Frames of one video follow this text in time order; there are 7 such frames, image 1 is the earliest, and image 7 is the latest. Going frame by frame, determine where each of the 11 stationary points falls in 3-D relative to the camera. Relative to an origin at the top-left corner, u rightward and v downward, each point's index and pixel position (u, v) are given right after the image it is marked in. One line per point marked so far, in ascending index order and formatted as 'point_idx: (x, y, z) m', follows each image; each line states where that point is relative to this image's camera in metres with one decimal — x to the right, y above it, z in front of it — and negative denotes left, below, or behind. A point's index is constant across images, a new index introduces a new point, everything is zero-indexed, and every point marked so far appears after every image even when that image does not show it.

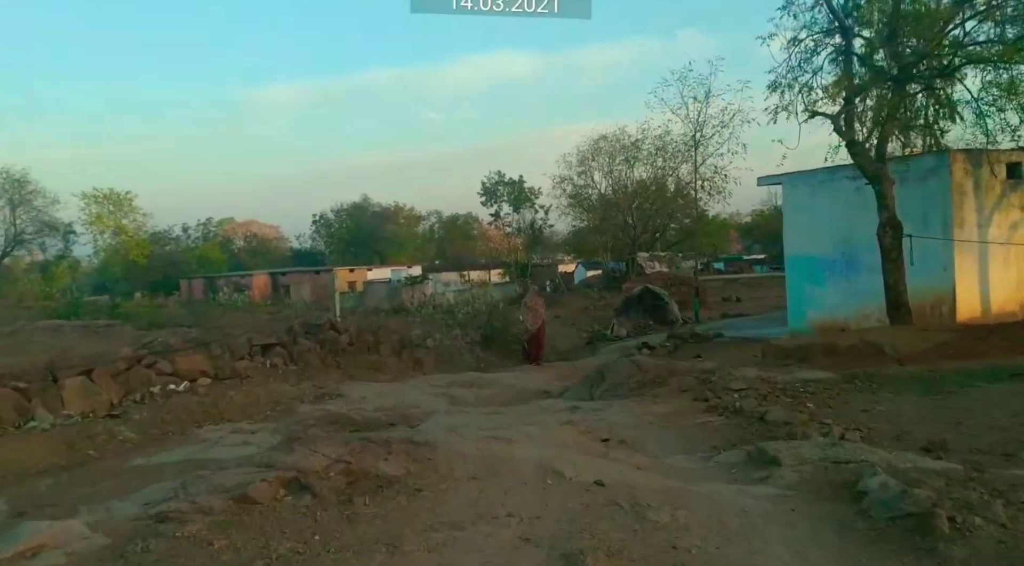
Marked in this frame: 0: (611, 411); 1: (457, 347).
0: (+1.0, -1.3, +9.1) m
1: (-1.2, -1.4, +18.9) m
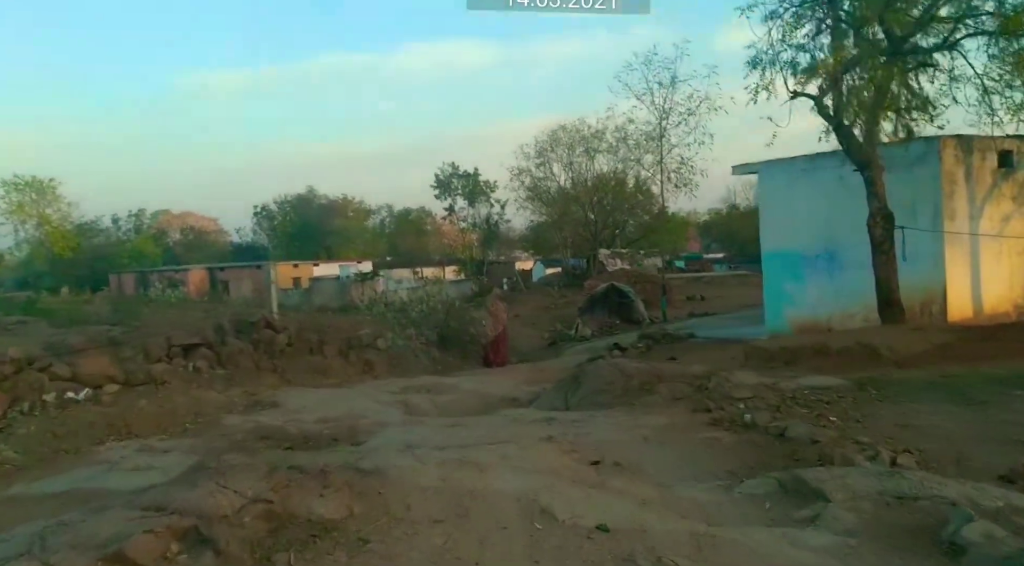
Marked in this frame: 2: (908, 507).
0: (+0.7, -1.2, +7.7) m
1: (-2.0, -1.3, +17.4) m
2: (+2.0, -1.1, +4.5) m
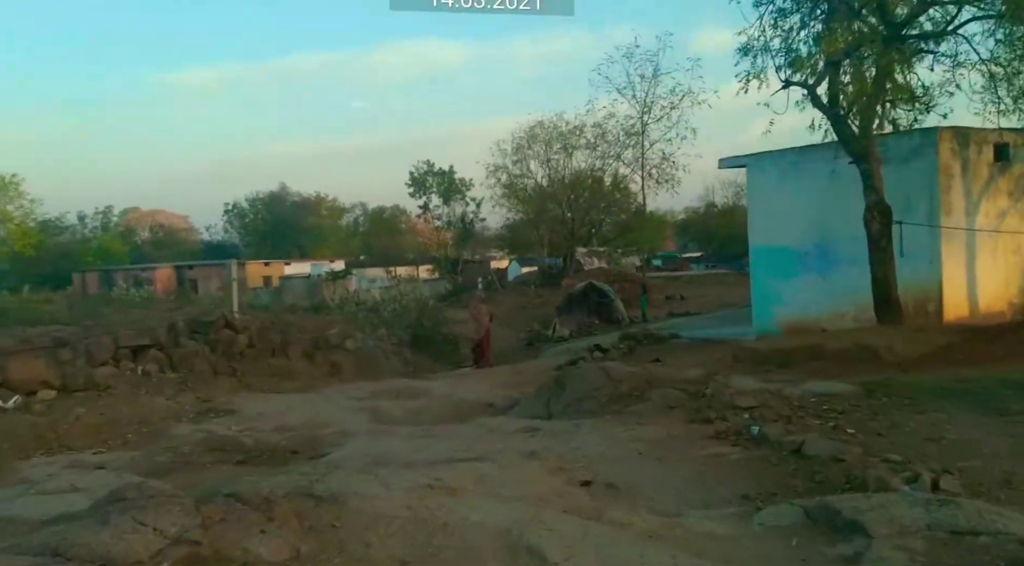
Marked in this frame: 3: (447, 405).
0: (+0.5, -1.2, +6.9) m
1: (-2.5, -1.3, +16.5) m
2: (+1.9, -1.1, +3.7) m
3: (-0.8, -1.5, +10.8) m
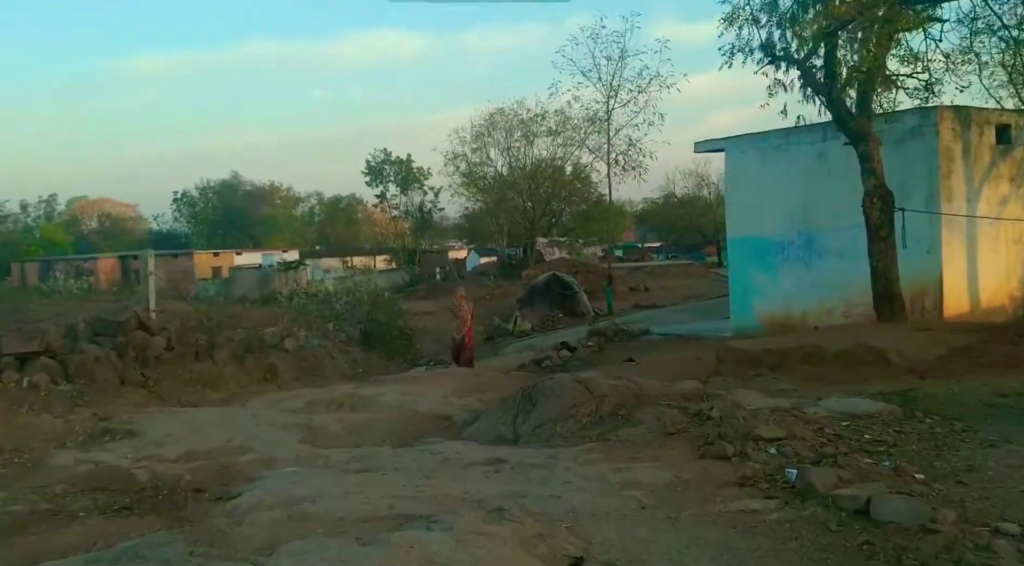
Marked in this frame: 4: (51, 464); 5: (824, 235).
0: (+0.3, -1.2, +5.4) m
1: (-3.1, -1.1, +14.8) m
2: (+1.8, -1.1, +2.2) m
3: (-1.2, -1.4, +9.2) m
4: (-3.8, -1.5, +7.1) m
5: (+5.4, +0.8, +15.1) m
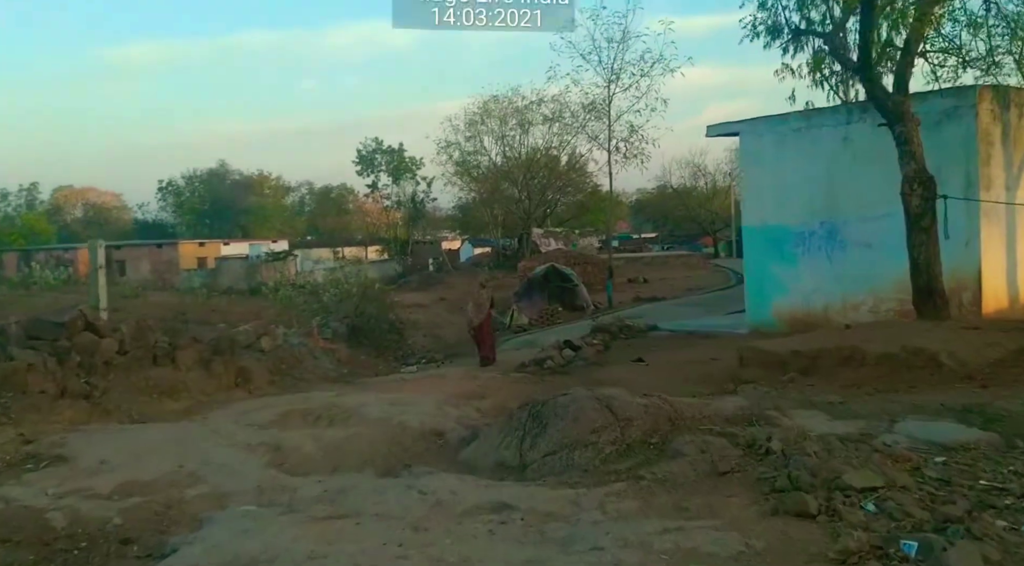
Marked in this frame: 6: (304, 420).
0: (+0.4, -1.2, +4.1) m
1: (-3.2, -1.0, +13.6) m
2: (+1.9, -1.2, +1.0) m
3: (-1.2, -1.4, +7.9) m
4: (-3.7, -1.4, +5.8) m
5: (+5.4, +0.9, +13.9) m
6: (-2.0, -1.4, +8.6) m
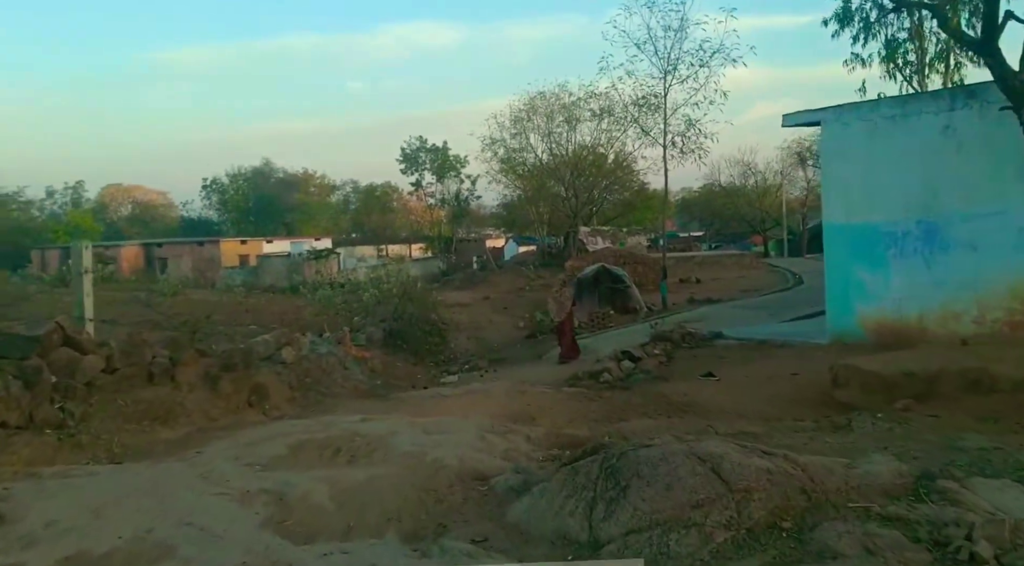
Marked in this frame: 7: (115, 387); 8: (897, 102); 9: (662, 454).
0: (+0.6, -1.3, +2.6) m
1: (-2.4, -1.1, +12.1) m
2: (+2.0, -1.3, -0.6) m
3: (-0.8, -1.4, +6.4) m
4: (-3.4, -1.5, +4.5) m
5: (+6.1, +0.9, +12.0) m
6: (-1.6, -1.4, +7.1) m
7: (-3.5, -0.9, +7.7) m
8: (+5.5, +2.7, +12.4) m
9: (+0.8, -0.9, +4.6) m
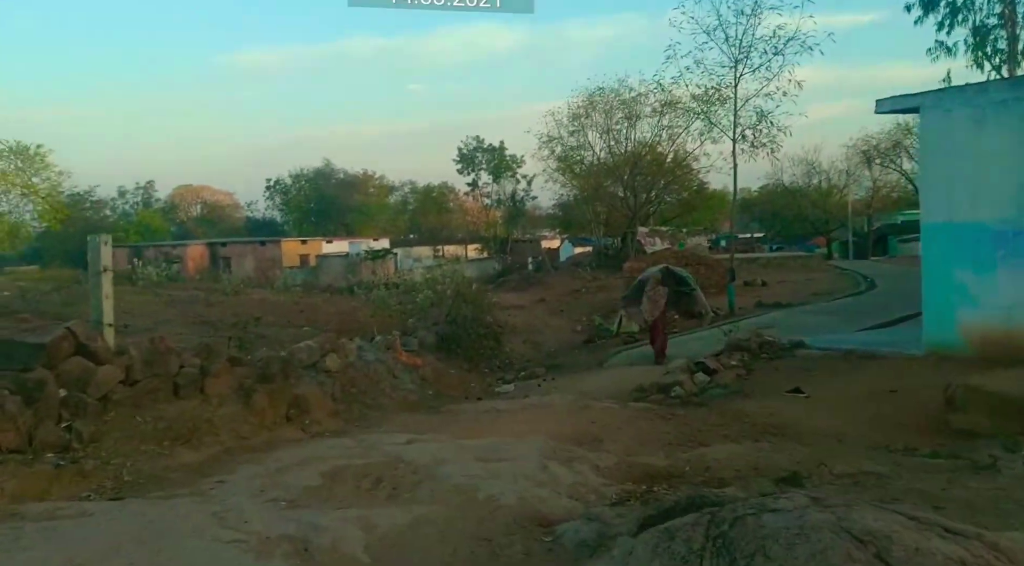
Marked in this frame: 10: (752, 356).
0: (+0.8, -1.3, +1.5) m
1: (-1.6, -1.1, +11.2) m
2: (+2.0, -1.3, -1.8) m
3: (-0.3, -1.5, +5.4) m
4: (-3.0, -1.5, +3.6) m
5: (+6.9, +0.8, +10.6) m
6: (-1.1, -1.4, +6.2) m
7: (-3.0, -0.9, +6.8) m
8: (+6.4, +2.6, +11.0) m
9: (+1.1, -1.0, +3.4) m
10: (+3.6, -1.1, +13.3) m
